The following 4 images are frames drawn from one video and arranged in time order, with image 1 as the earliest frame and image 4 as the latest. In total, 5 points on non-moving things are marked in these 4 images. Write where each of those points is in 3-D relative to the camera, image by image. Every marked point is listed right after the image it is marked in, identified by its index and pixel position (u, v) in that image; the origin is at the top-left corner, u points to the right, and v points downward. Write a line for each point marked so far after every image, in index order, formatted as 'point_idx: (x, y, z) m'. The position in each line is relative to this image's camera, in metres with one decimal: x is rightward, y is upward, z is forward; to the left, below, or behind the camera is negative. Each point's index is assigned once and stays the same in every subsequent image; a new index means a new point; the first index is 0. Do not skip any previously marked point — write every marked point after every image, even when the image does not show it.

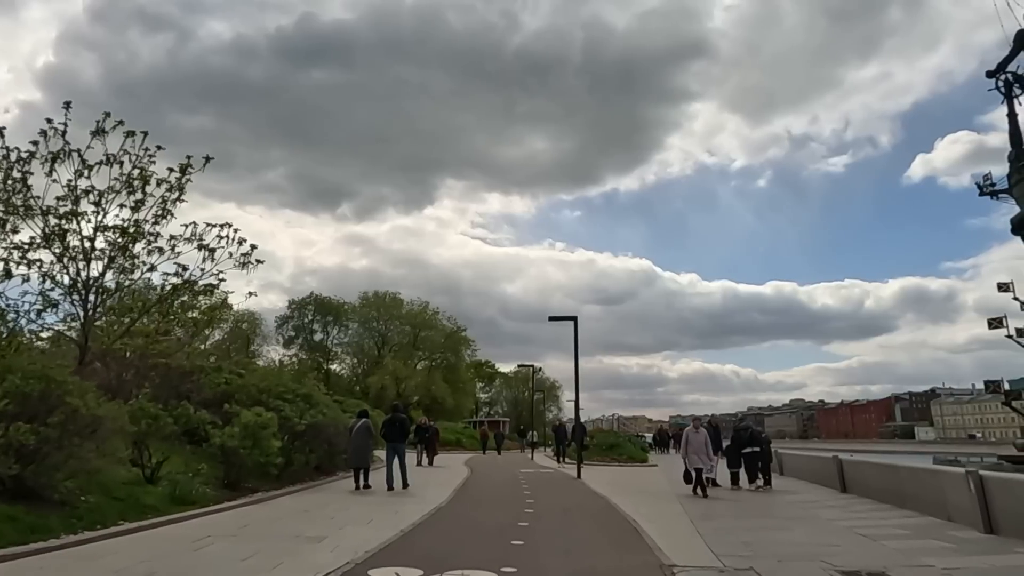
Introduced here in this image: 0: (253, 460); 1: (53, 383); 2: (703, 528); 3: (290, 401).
0: (-4.3, -2.8, +12.2) m
1: (-5.1, -1.1, +8.4) m
2: (+2.4, -3.1, +9.5) m
3: (-4.8, -2.4, +16.0) m
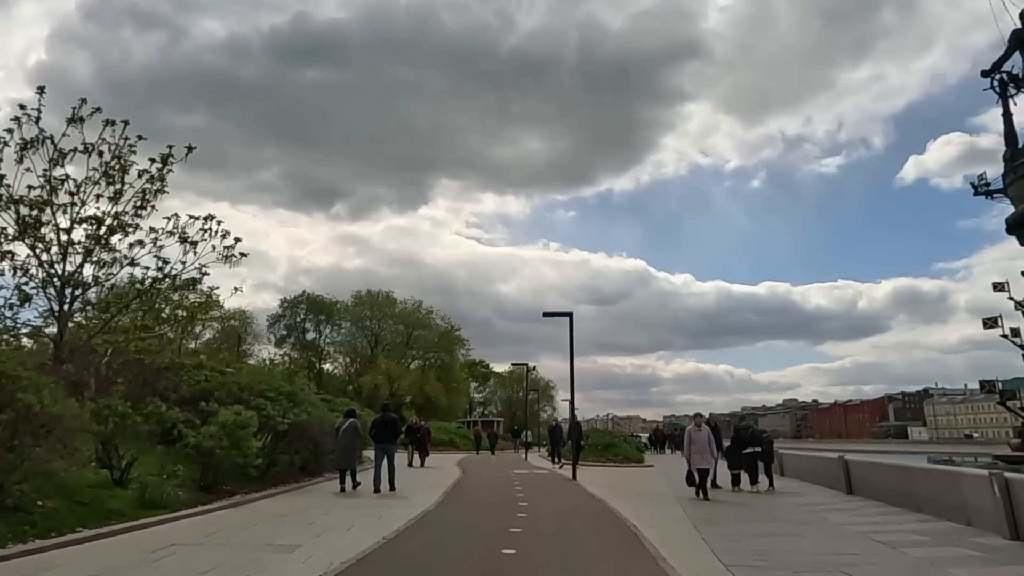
0: (-4.4, -2.7, +11.6) m
1: (-5.2, -0.9, +7.7) m
2: (+2.3, -2.9, +8.9) m
3: (-5.0, -2.3, +15.4) m
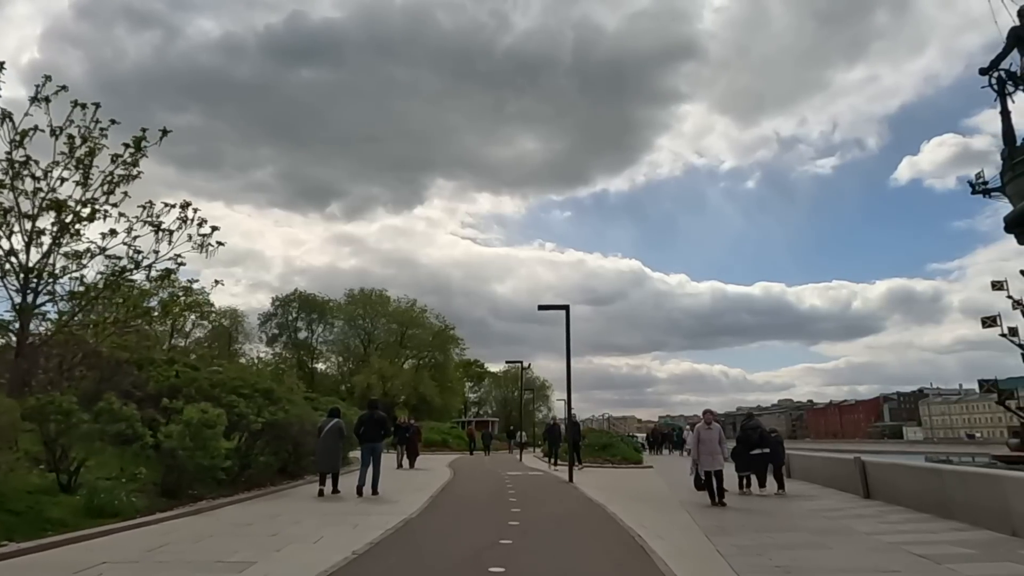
0: (-4.5, -2.5, +10.6) m
1: (-5.3, -0.7, +6.7) m
2: (+2.2, -2.7, +8.0) m
3: (-5.1, -2.1, +14.4) m
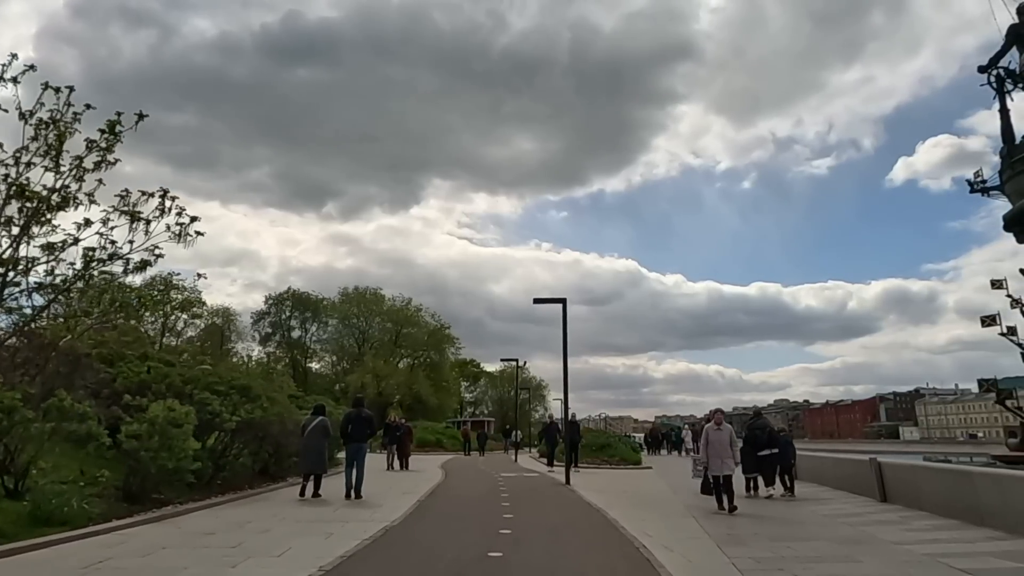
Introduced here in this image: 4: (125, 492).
0: (-4.6, -2.3, +9.8) m
1: (-5.4, -0.6, +5.9) m
2: (+2.1, -2.6, +7.2) m
3: (-5.2, -1.9, +13.6) m
4: (-5.1, -2.7, +10.0) m
